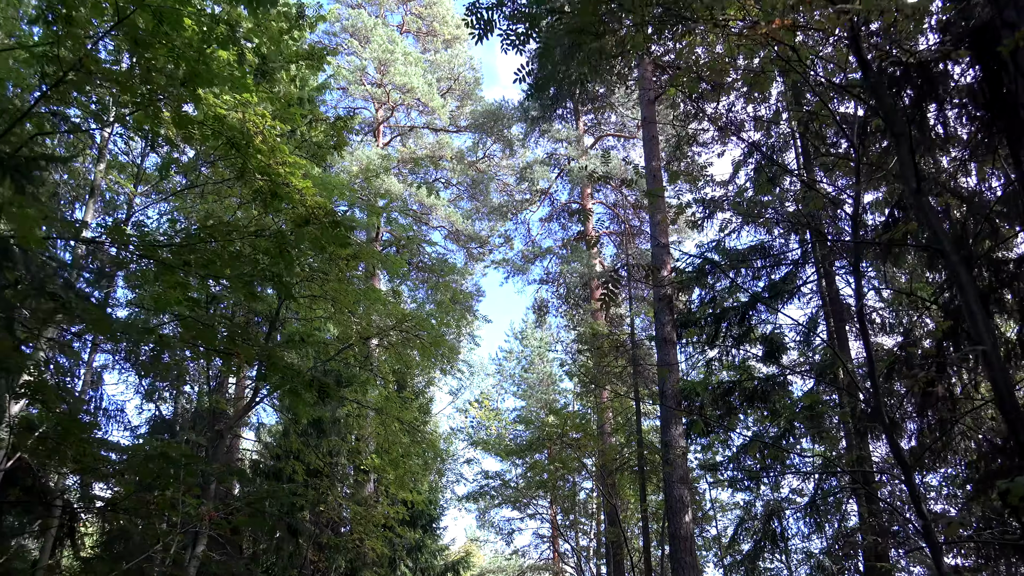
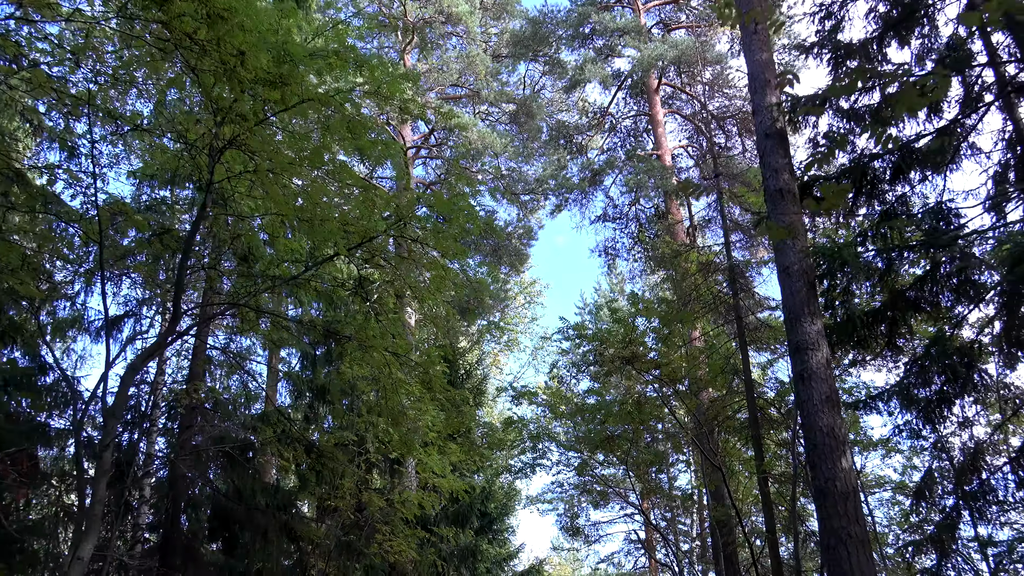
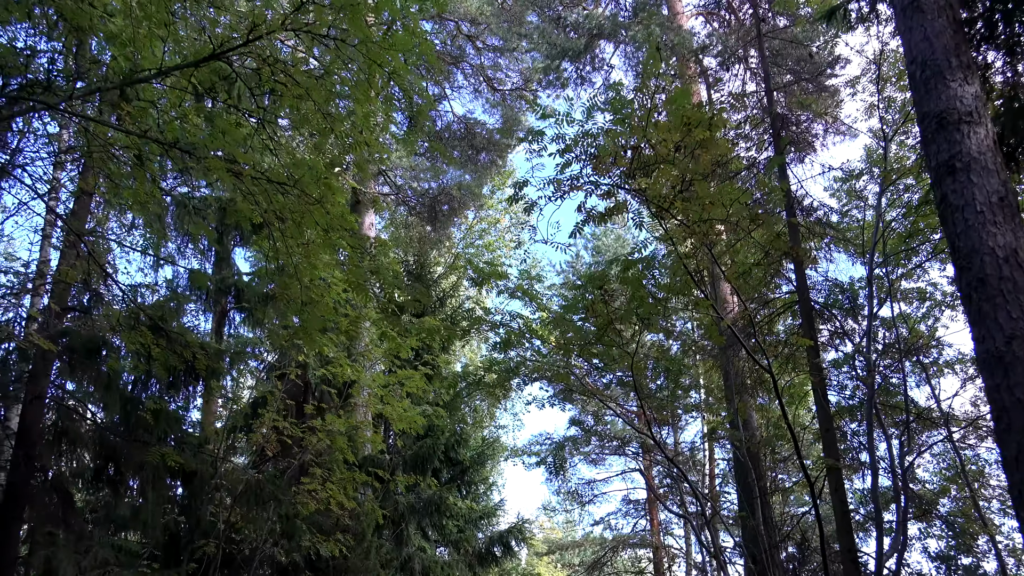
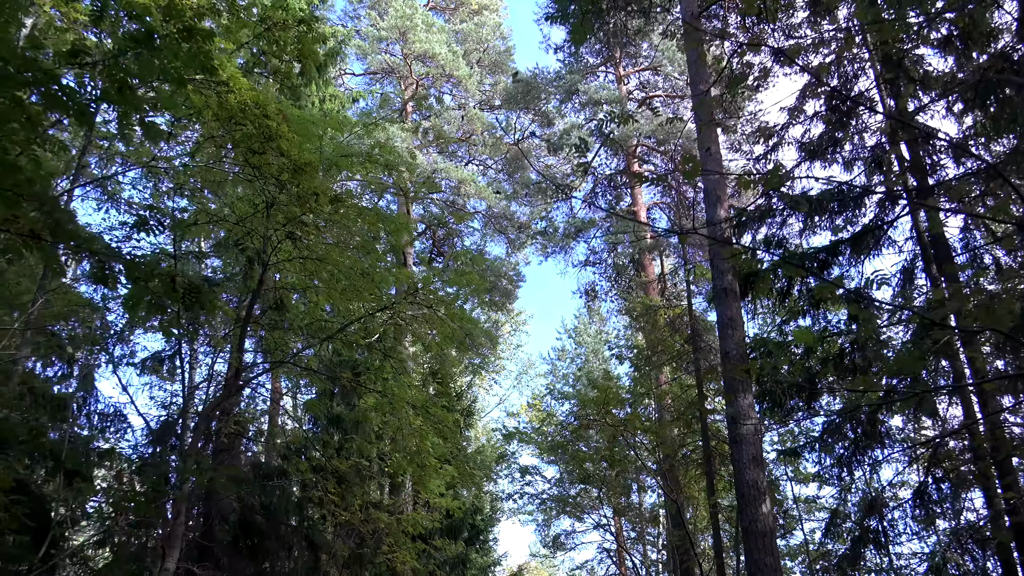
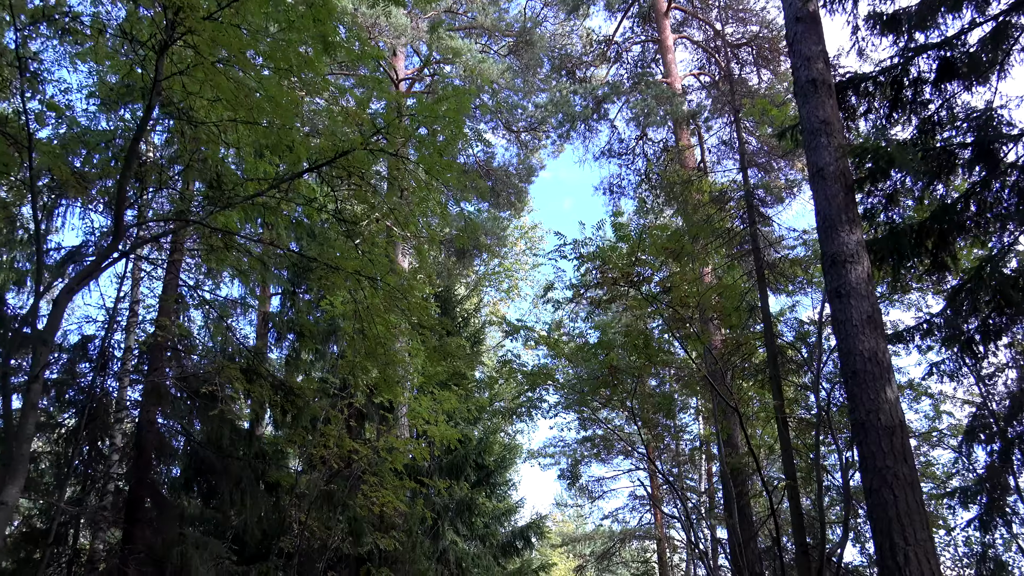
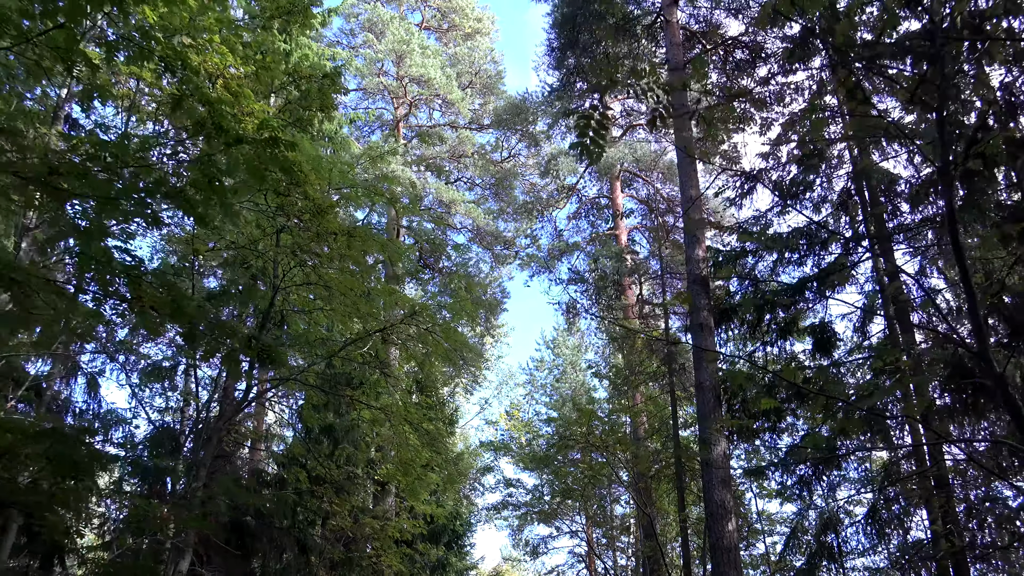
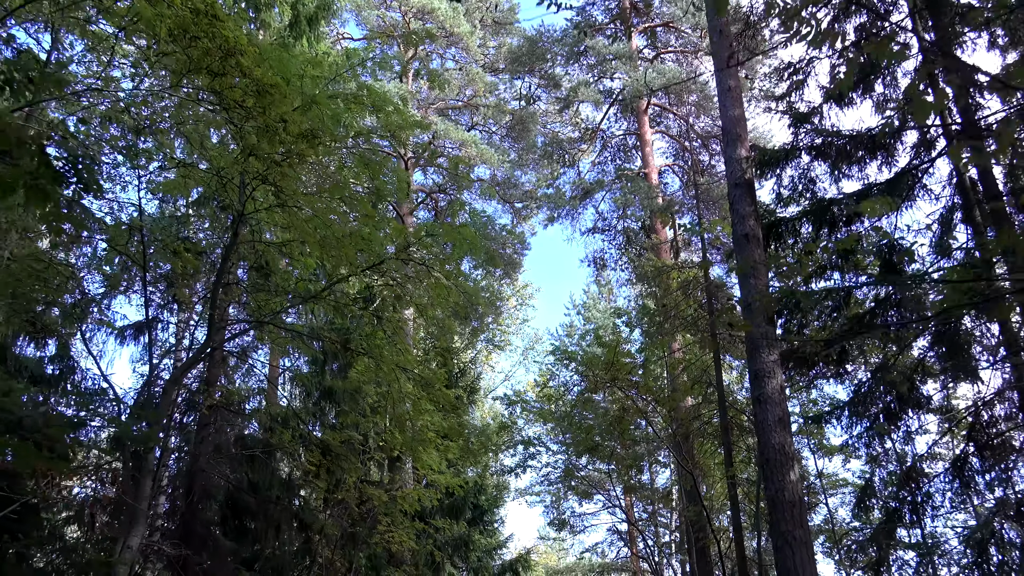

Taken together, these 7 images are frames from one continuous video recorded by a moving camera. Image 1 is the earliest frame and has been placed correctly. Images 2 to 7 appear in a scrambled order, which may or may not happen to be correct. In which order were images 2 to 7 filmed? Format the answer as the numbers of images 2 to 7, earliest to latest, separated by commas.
6, 4, 7, 2, 5, 3
